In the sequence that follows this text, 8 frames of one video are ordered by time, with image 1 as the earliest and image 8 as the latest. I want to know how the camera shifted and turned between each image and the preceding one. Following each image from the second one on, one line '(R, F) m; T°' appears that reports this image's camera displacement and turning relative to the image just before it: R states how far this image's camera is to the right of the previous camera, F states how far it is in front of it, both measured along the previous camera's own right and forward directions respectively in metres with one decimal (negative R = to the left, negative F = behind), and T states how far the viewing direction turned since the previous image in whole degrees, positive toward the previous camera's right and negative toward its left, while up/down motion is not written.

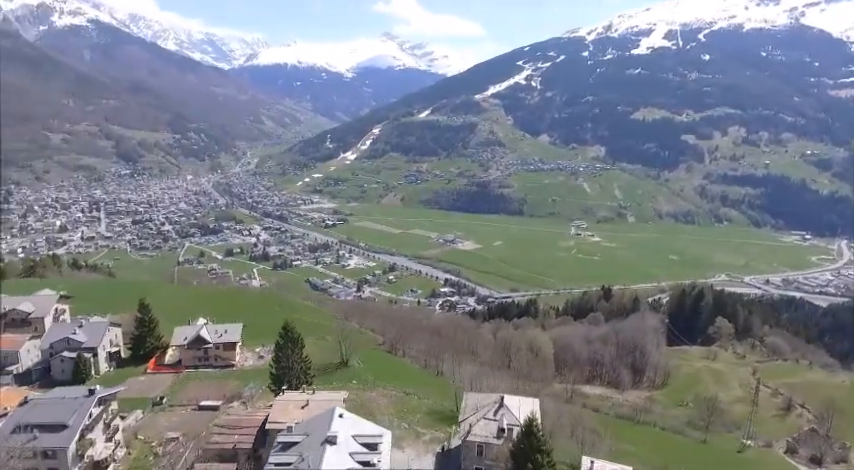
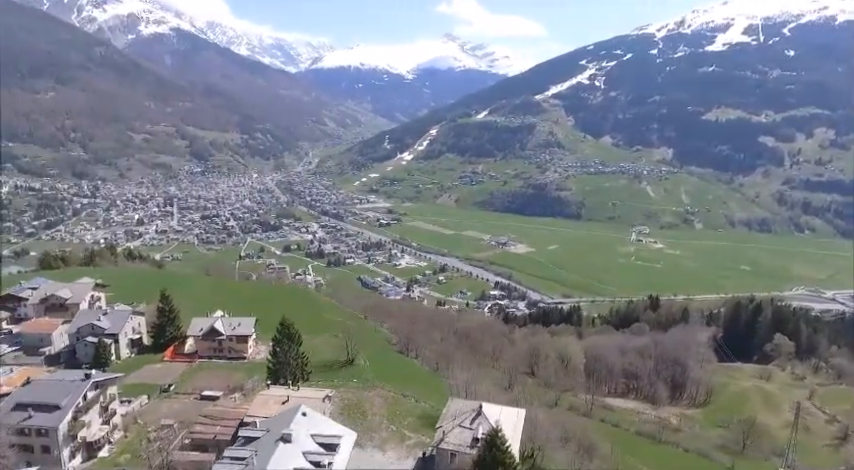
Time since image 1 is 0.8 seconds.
(+4.5, -0.2) m; -8°
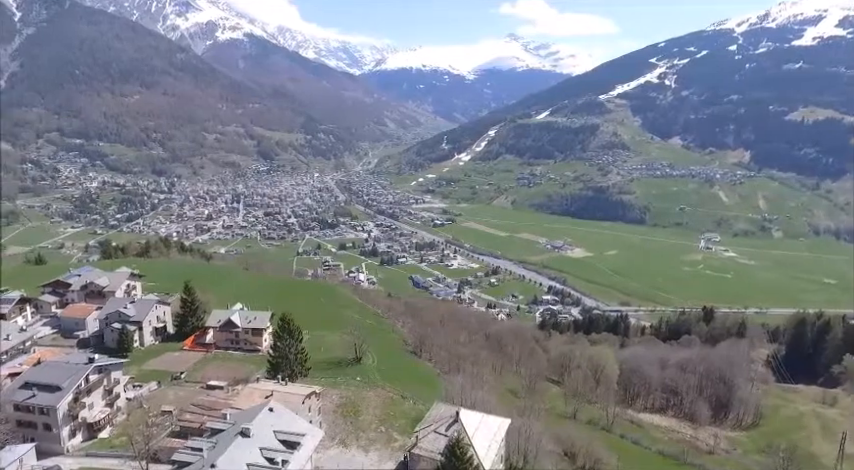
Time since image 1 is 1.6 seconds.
(+4.5, +0.3) m; -8°
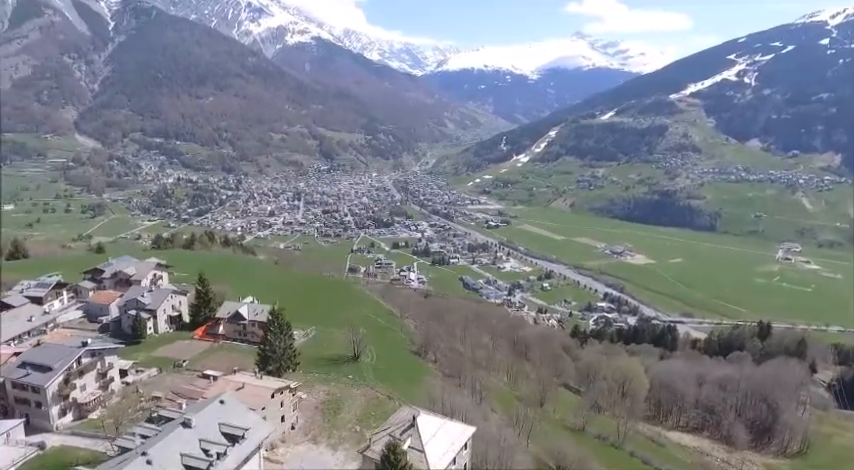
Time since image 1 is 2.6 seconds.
(+5.4, +0.8) m; -9°
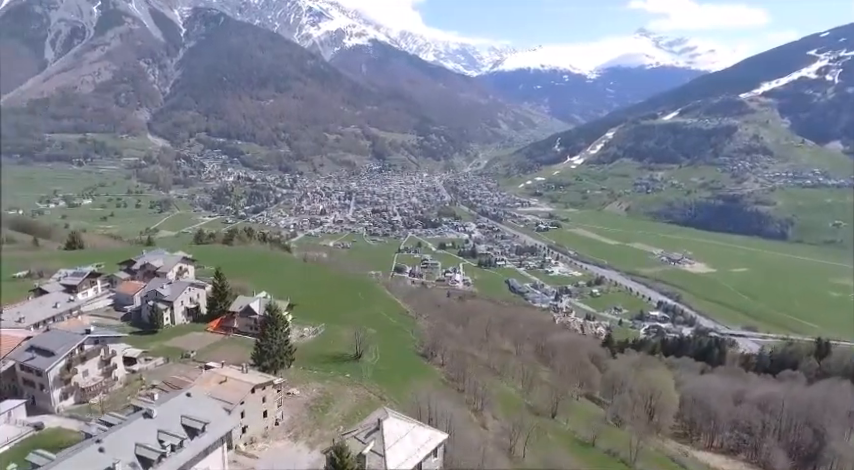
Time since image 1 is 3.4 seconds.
(+4.3, +0.9) m; -7°
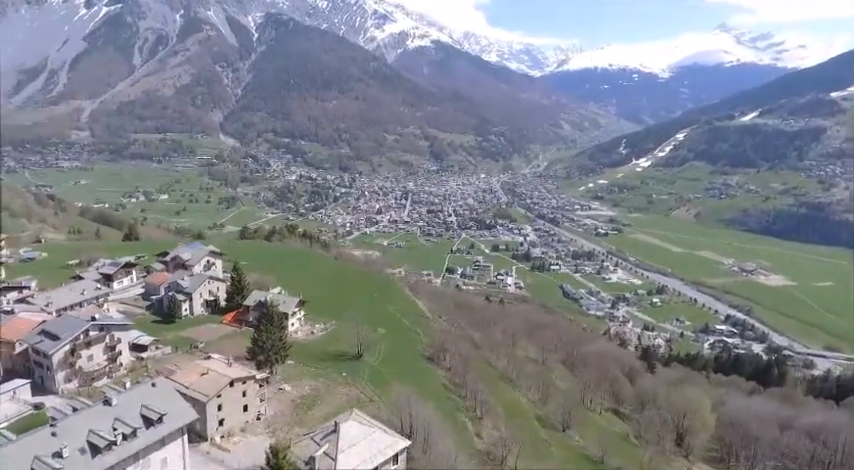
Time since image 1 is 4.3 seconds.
(+4.8, +1.3) m; -8°
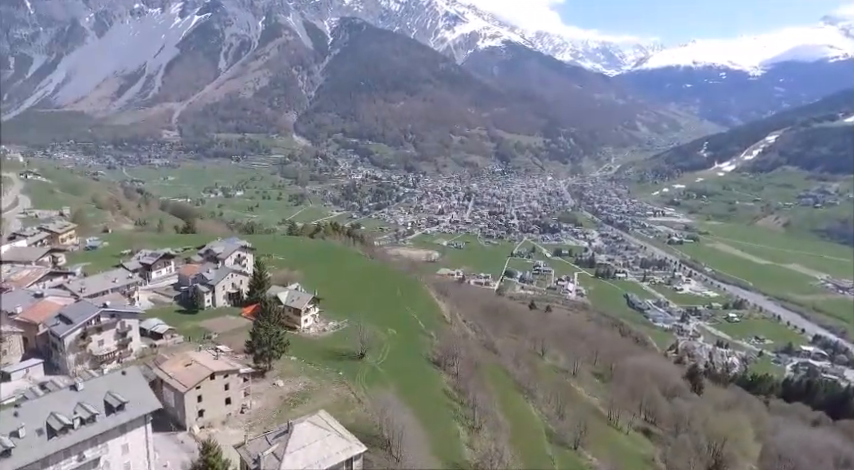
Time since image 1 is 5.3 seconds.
(+5.0, +1.7) m; -9°
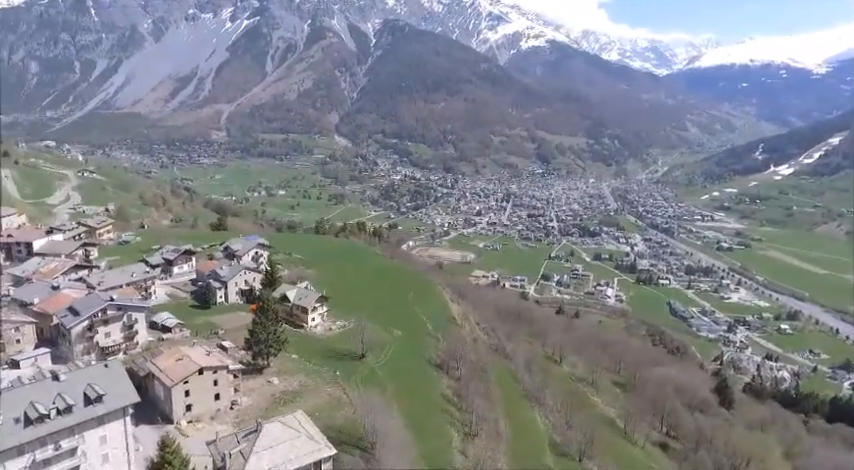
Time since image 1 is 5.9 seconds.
(+3.0, +1.1) m; -5°
